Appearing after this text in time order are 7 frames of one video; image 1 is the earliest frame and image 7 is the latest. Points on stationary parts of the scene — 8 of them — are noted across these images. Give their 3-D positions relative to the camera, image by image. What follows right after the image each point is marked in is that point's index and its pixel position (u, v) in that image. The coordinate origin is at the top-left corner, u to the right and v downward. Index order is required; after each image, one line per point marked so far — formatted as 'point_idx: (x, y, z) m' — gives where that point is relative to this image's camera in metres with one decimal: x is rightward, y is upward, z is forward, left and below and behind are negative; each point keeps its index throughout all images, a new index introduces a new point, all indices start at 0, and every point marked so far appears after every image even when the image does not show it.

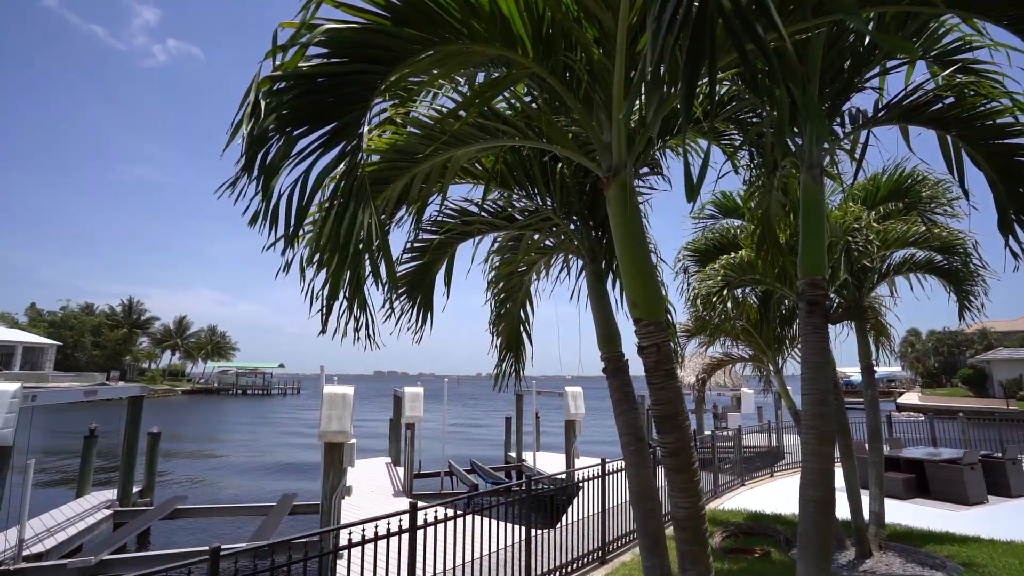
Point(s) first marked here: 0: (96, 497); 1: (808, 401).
0: (-7.3, -3.7, +10.6) m
1: (+1.3, -0.5, +2.7) m
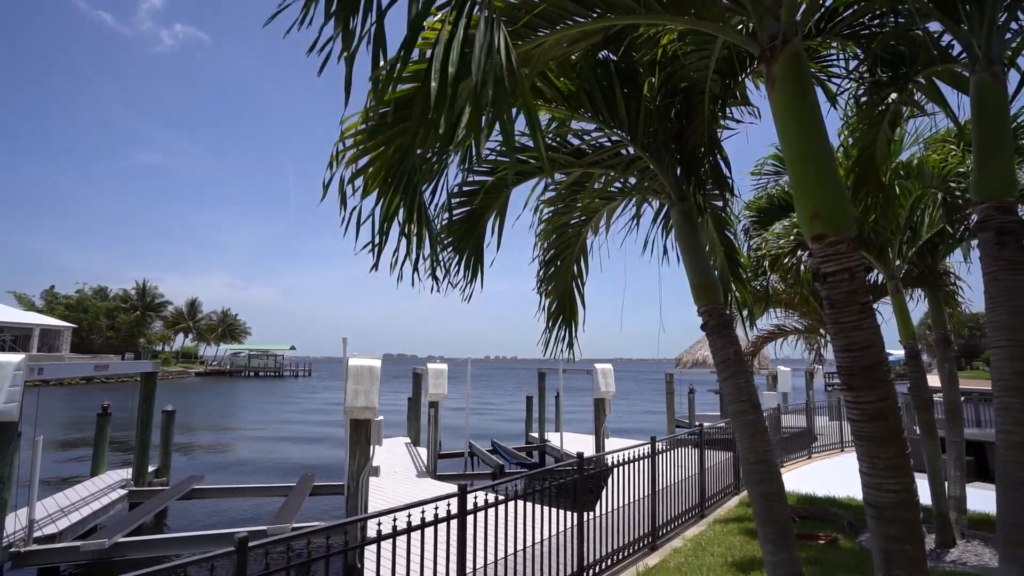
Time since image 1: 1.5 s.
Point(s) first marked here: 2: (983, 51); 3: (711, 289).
0: (-6.8, -3.2, +10.2) m
1: (+1.7, -0.2, +2.1) m
2: (+1.8, +0.9, +2.4) m
3: (+1.0, 0.0, +3.0) m
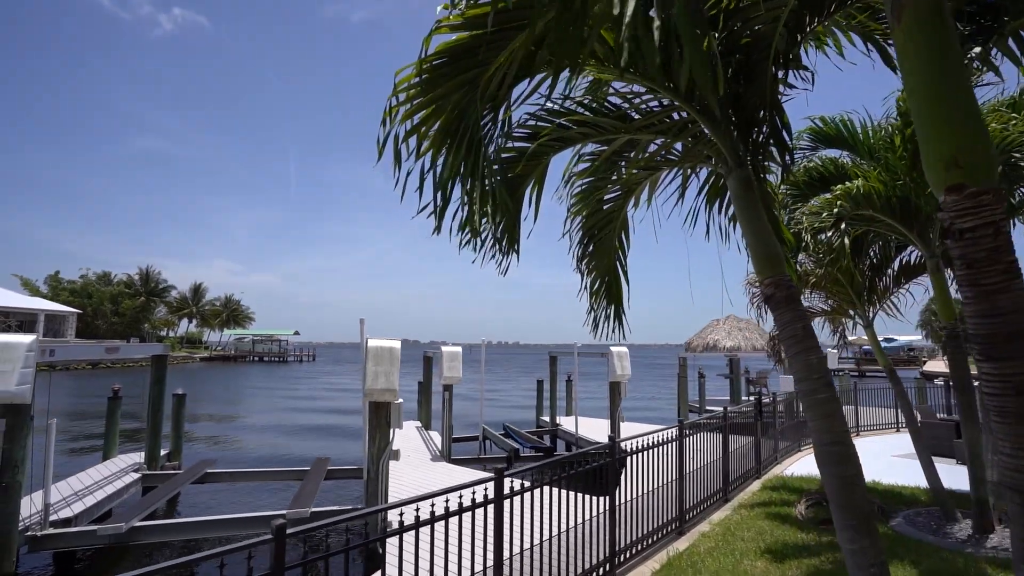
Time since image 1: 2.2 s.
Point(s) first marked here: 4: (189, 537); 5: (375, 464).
0: (-6.5, -2.9, +10.1) m
1: (+1.9, -0.1, +1.9) m
2: (+2.1, +1.0, +2.1) m
3: (+1.2, +0.1, +2.8) m
4: (-3.6, -2.8, +6.8) m
5: (-1.4, -1.8, +6.3) m
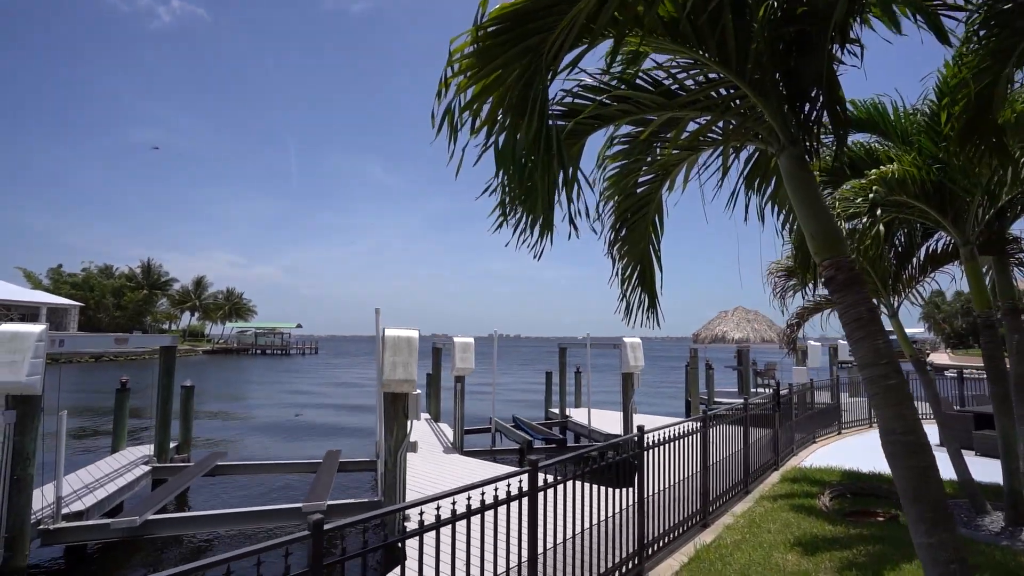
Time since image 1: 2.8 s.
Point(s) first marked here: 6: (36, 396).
0: (-6.3, -2.7, +10.0) m
1: (+2.1, -0.1, +1.8) m
2: (+2.3, +1.1, +2.0) m
3: (+1.4, +0.2, +2.7) m
4: (-3.4, -2.7, +6.7) m
5: (-1.2, -1.7, +6.2) m
6: (-4.8, -1.1, +6.1) m
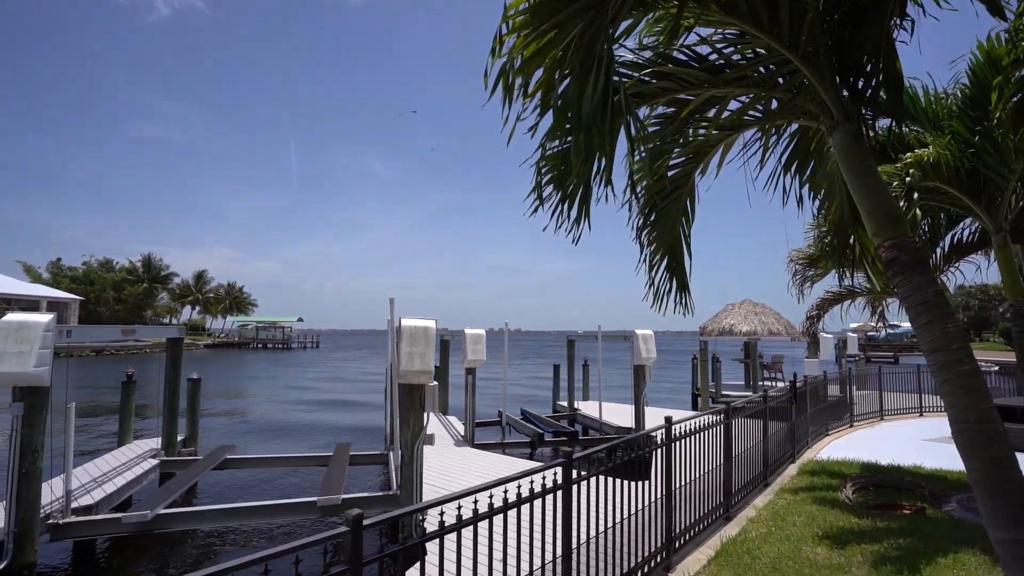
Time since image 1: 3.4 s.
0: (-6.1, -2.6, +9.9) m
1: (+2.3, 0.0, +1.6) m
2: (+2.5, +1.2, +1.8) m
3: (+1.6, +0.3, +2.6) m
4: (-3.2, -2.6, +6.6) m
5: (-1.0, -1.6, +6.1) m
6: (-4.6, -1.0, +6.0) m
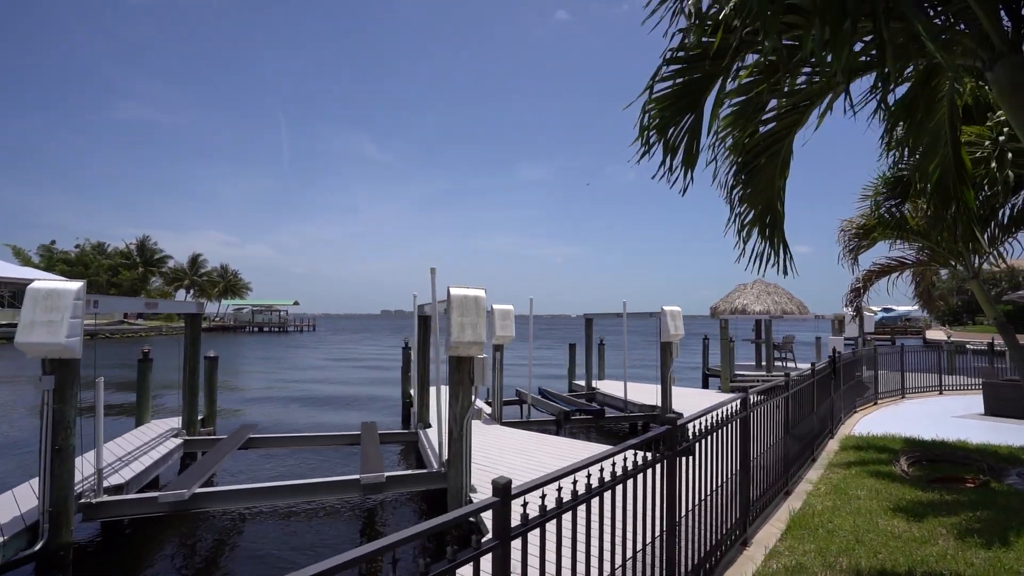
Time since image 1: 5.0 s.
0: (-5.6, -2.2, +9.6) m
1: (+2.9, +0.2, +1.4) m
2: (+3.0, +1.4, +1.6) m
3: (+2.2, +0.5, +2.3) m
4: (-2.7, -2.3, +6.4) m
5: (-0.5, -1.3, +5.9) m
6: (-4.1, -0.7, +5.7) m
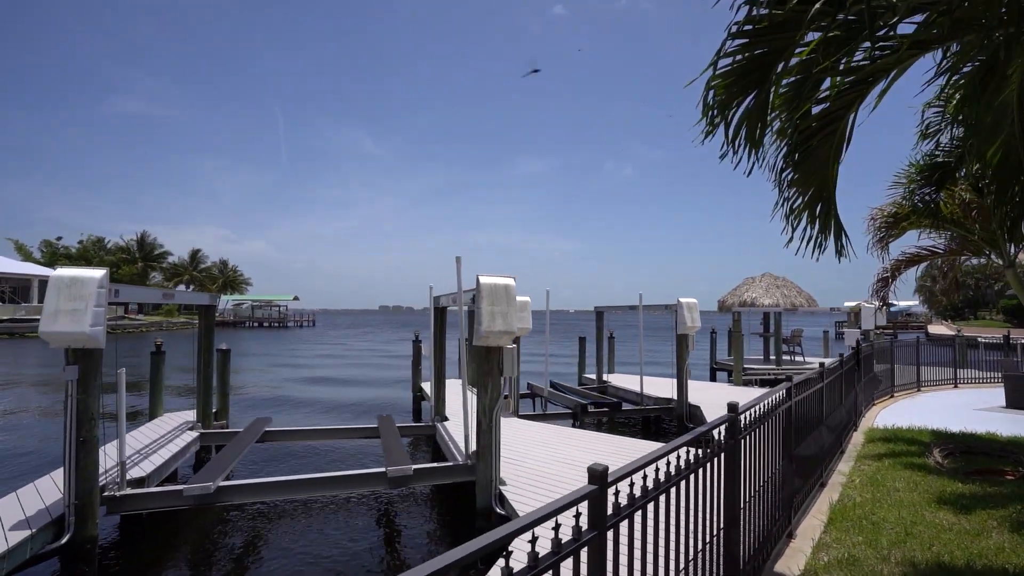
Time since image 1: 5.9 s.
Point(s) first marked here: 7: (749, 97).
0: (-5.3, -2.0, +9.5) m
1: (+3.2, +0.3, +1.3) m
2: (+3.3, +1.5, +1.5) m
3: (+2.5, +0.6, +2.2) m
4: (-2.4, -2.1, +6.3) m
5: (-0.2, -1.2, +5.7) m
6: (-3.8, -0.6, +5.6) m
7: (+1.2, +0.9, +2.9) m
